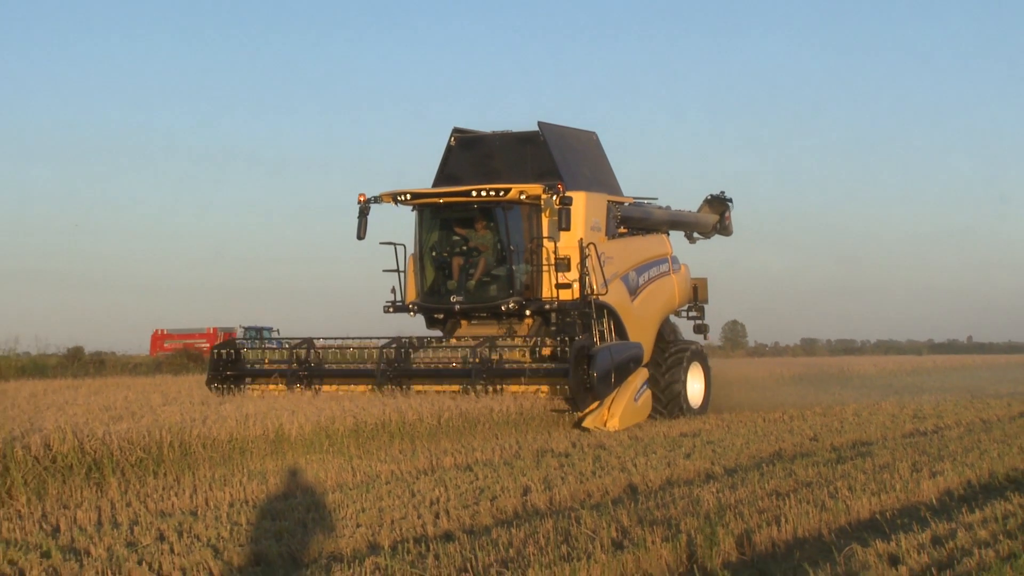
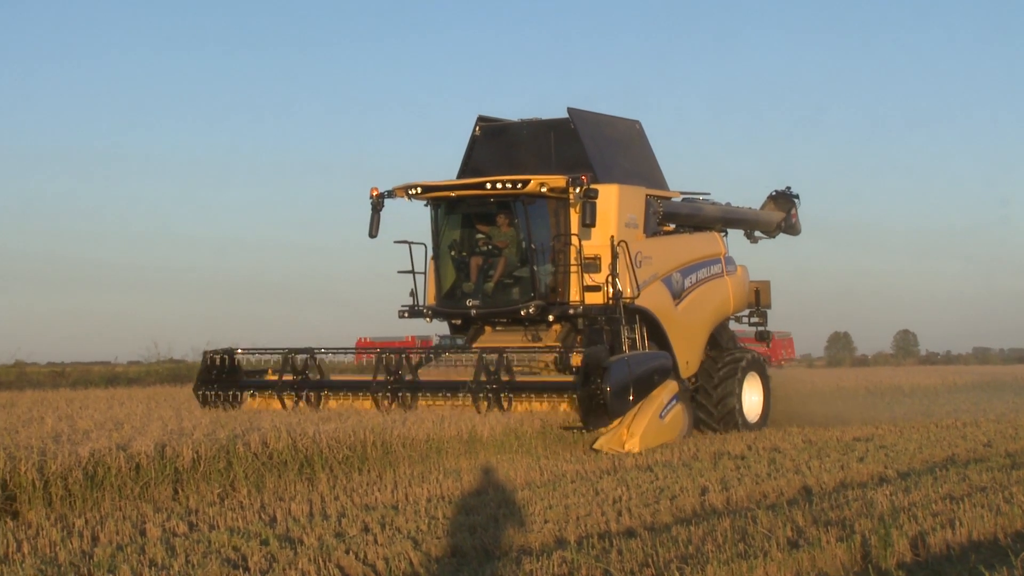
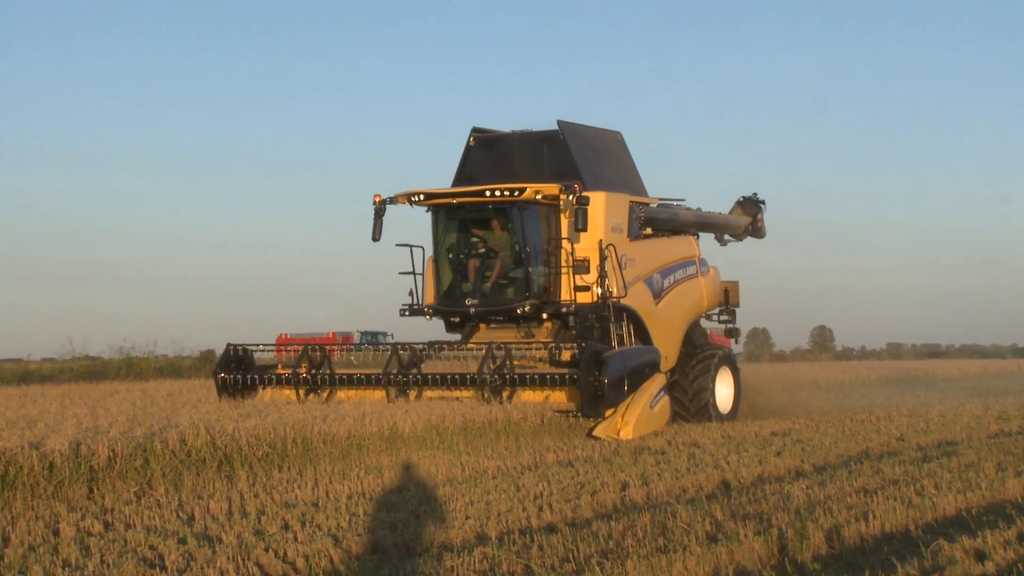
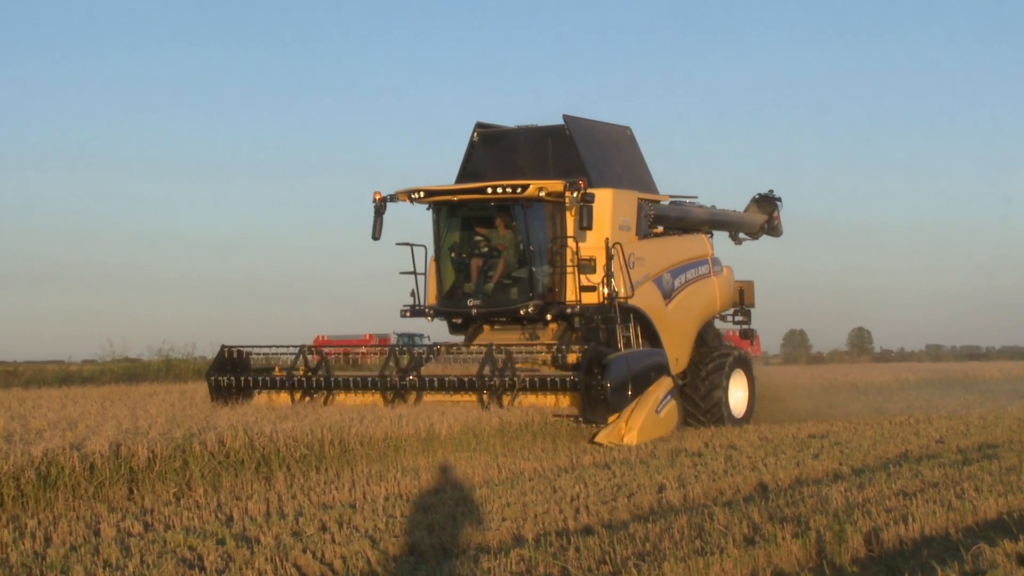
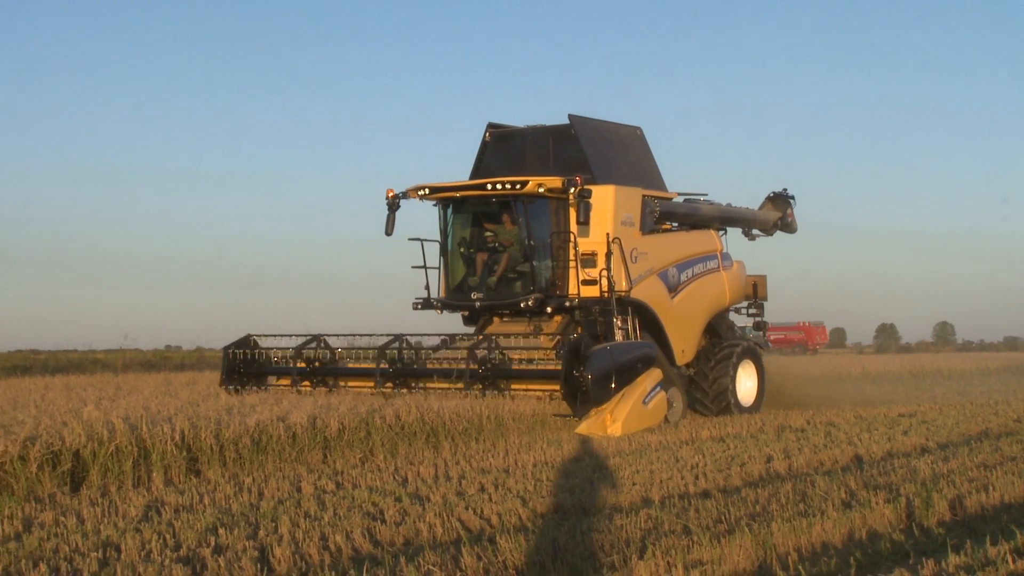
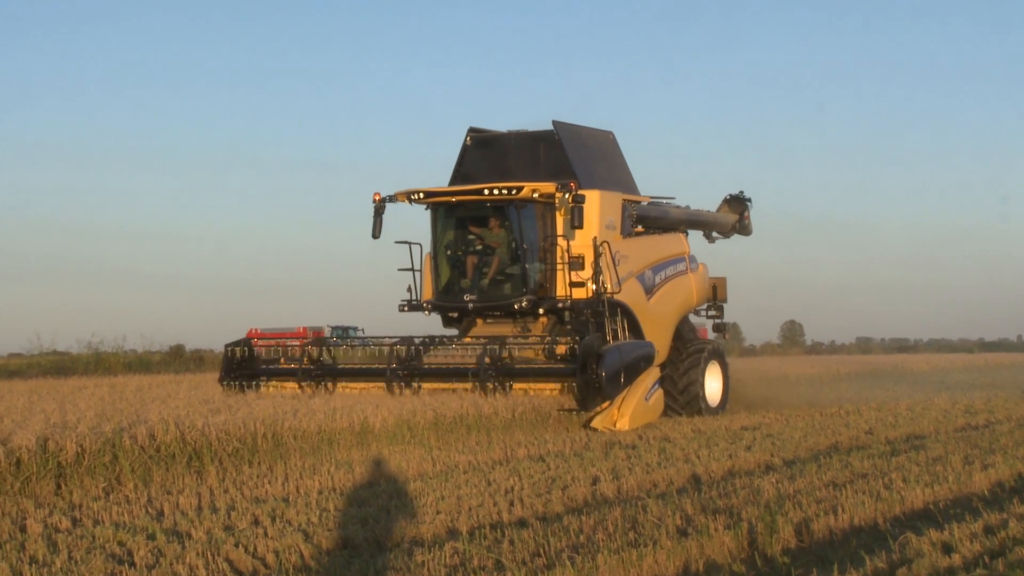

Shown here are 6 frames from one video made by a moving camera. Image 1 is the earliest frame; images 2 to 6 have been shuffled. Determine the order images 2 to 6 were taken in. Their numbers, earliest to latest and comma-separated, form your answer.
6, 3, 4, 2, 5
